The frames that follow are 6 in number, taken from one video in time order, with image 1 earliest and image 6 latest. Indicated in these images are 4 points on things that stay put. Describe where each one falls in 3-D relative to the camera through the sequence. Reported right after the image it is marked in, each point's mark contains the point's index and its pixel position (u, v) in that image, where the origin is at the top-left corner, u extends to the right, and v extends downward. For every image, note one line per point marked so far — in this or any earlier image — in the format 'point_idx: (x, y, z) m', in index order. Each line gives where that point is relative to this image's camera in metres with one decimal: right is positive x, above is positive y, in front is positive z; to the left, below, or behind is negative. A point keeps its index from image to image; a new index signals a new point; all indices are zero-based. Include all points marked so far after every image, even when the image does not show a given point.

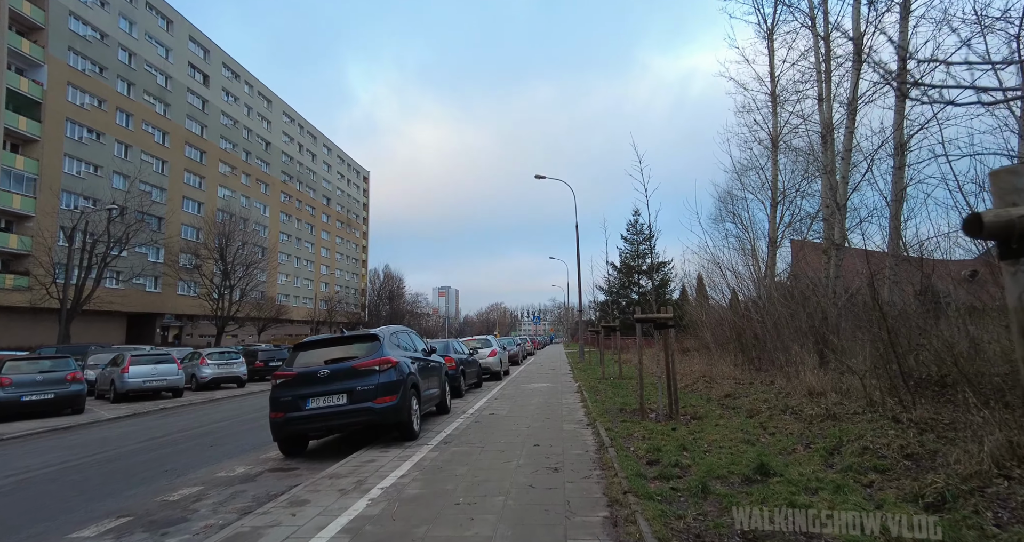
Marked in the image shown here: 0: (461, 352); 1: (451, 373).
0: (-1.2, -1.8, +11.6) m
1: (-1.2, -2.0, +10.2) m
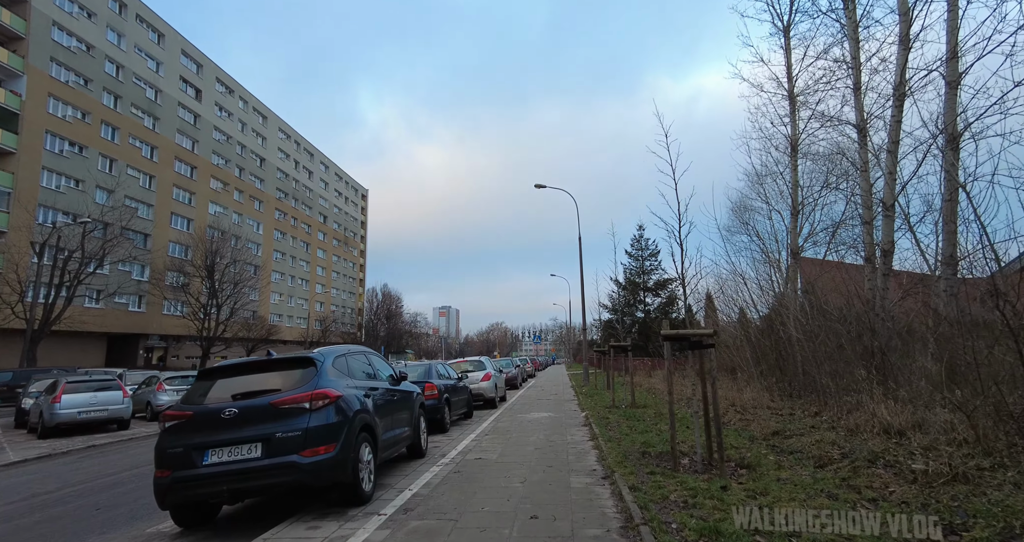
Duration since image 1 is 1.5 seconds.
0: (-1.2, -2.0, +9.9) m
1: (-1.3, -2.1, +8.5) m
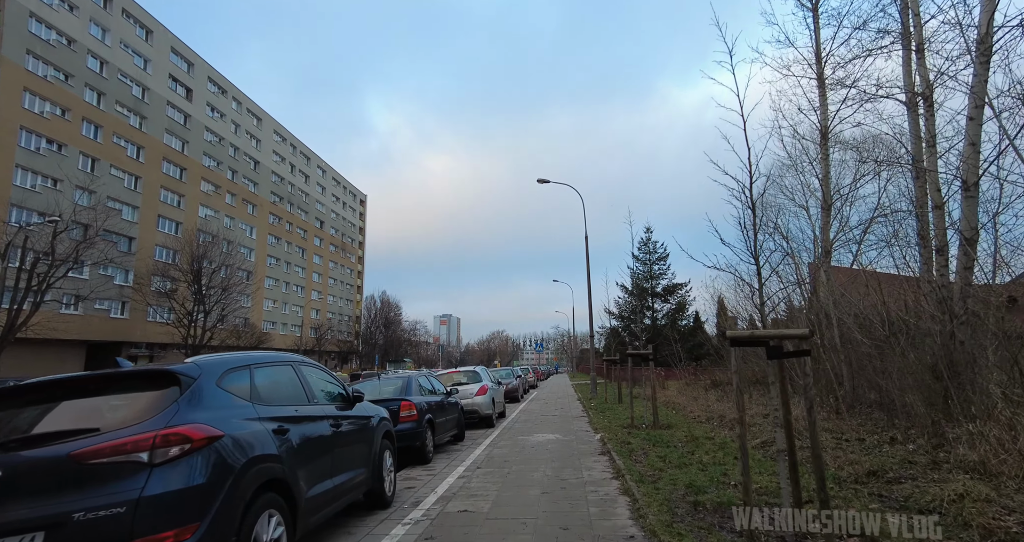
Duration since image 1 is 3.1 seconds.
0: (-1.3, -1.9, +8.1) m
1: (-1.3, -2.0, +6.7) m
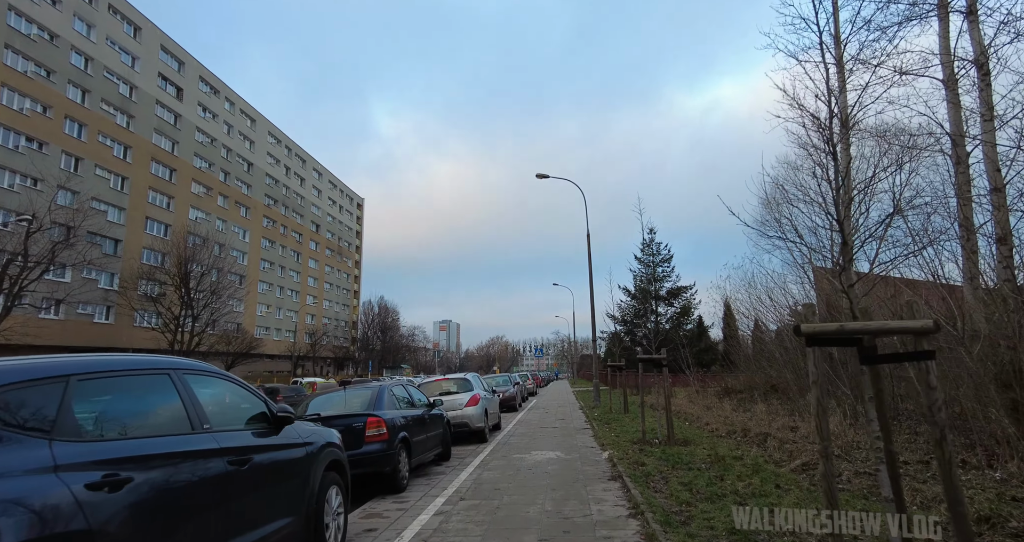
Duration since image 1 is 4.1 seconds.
0: (-1.3, -1.8, +6.8) m
1: (-1.4, -1.8, +5.5) m
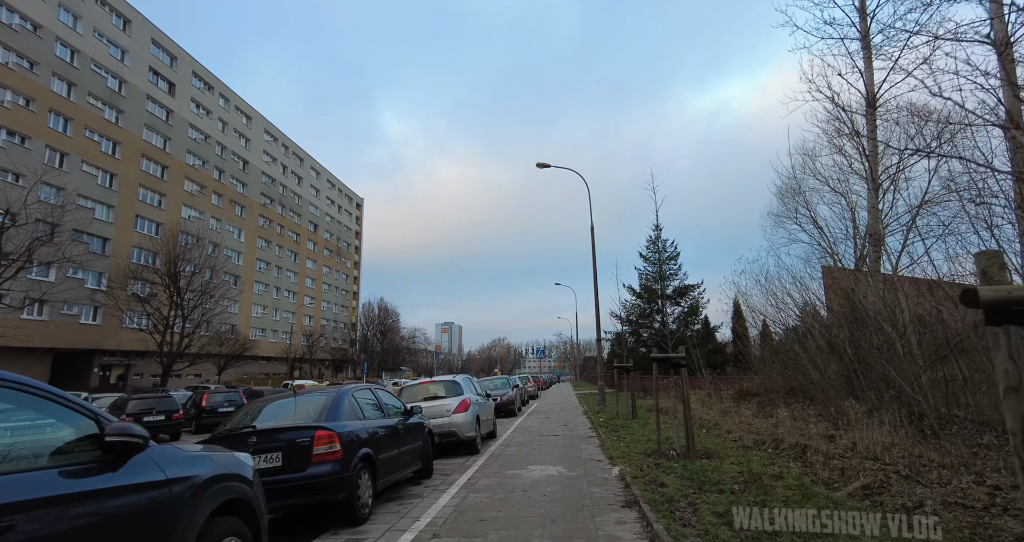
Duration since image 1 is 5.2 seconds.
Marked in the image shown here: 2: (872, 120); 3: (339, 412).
0: (-1.4, -1.5, +5.6) m
1: (-1.5, -1.6, +4.3) m
2: (+9.6, +4.0, +14.1) m
3: (-1.6, -1.3, +5.0) m
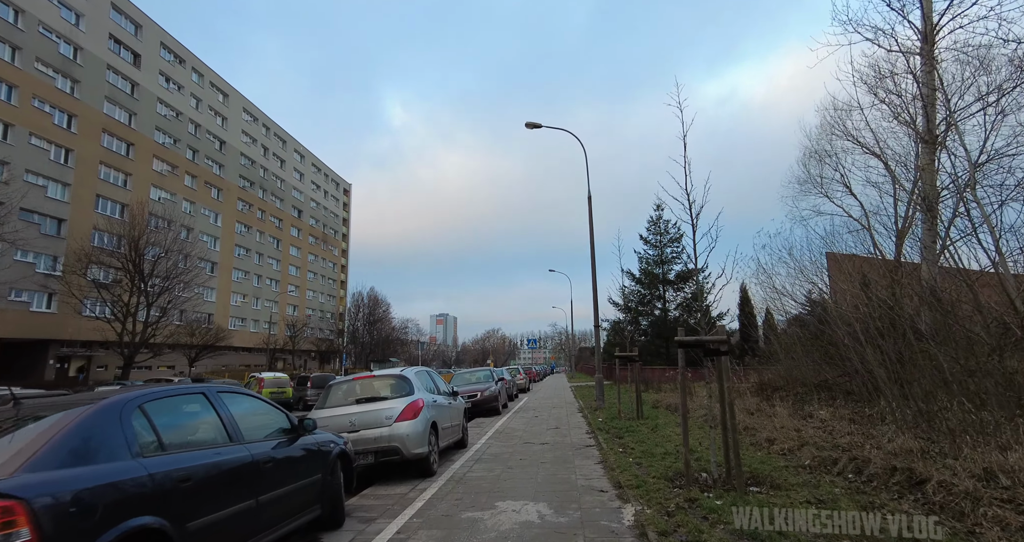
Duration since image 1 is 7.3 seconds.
0: (-1.8, -1.0, +3.2) m
1: (-1.9, -1.1, +1.8) m
2: (+9.2, +4.7, +11.6) m
3: (-2.0, -0.8, +2.5) m
